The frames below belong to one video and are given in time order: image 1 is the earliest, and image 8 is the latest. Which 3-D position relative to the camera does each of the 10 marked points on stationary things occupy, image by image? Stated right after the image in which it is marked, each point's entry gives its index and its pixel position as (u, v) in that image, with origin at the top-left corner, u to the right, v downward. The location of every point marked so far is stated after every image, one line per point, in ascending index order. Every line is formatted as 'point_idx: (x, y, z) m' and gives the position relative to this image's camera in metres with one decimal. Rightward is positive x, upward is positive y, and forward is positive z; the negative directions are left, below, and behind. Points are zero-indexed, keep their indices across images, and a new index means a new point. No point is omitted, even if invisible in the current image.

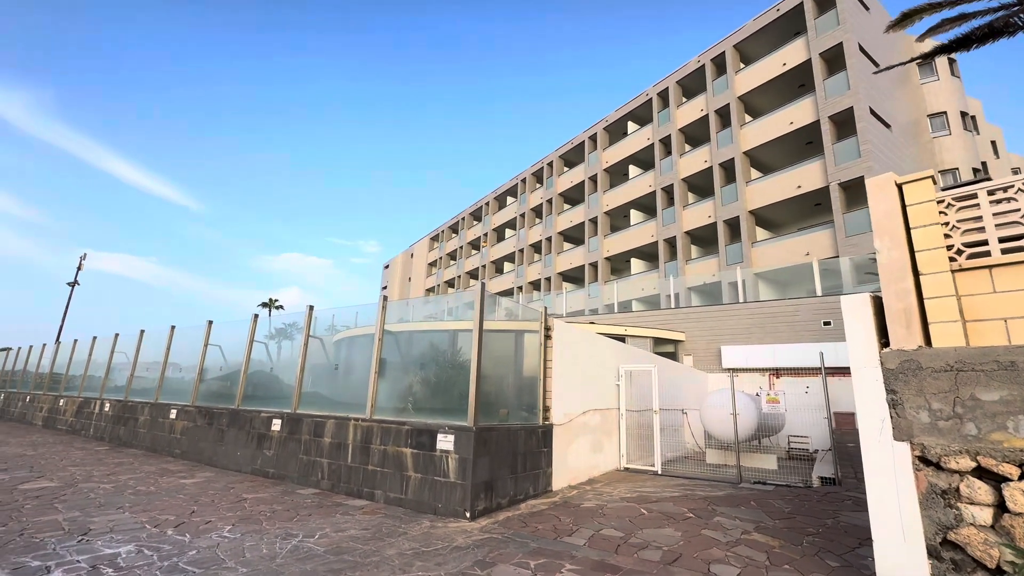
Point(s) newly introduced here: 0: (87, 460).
0: (-8.3, -3.4, +9.1) m
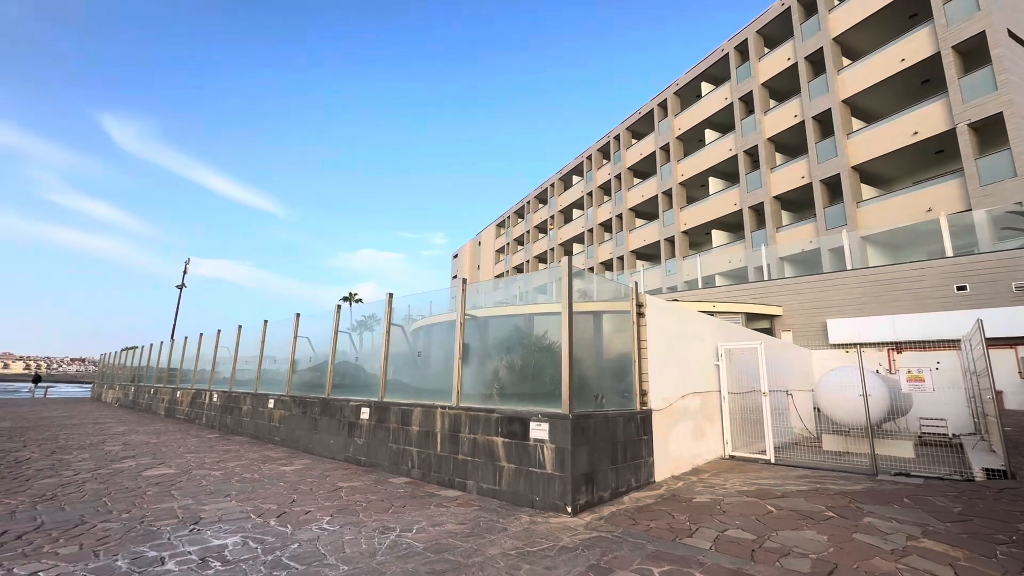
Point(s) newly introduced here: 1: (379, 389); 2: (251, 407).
0: (-6.5, -3.3, +9.7) m
1: (-2.3, -1.7, +7.9) m
2: (-6.4, -2.9, +11.4) m
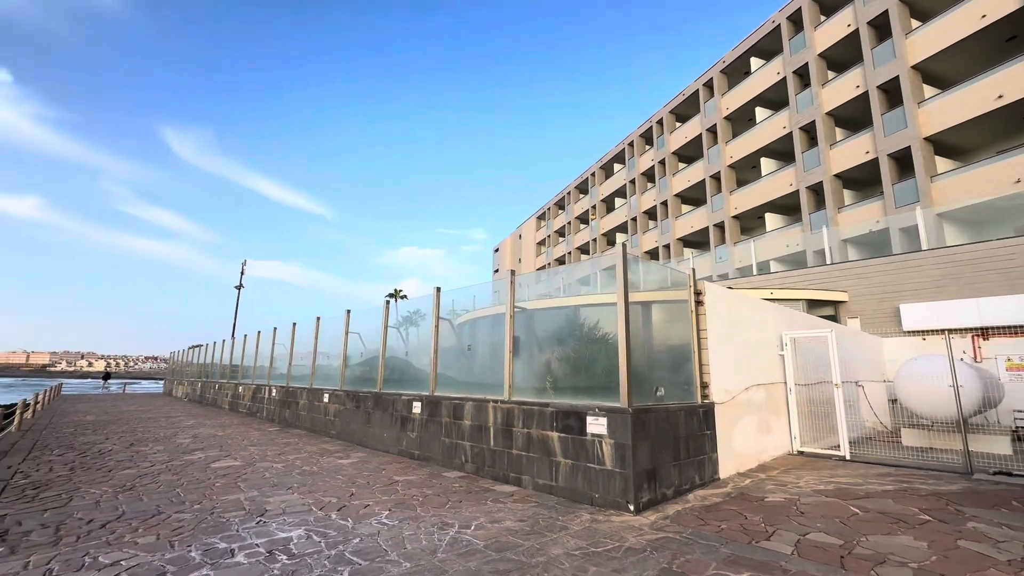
0: (-5.4, -3.3, +10.1) m
1: (-1.4, -1.6, +7.9) m
2: (-5.2, -2.8, +11.8) m
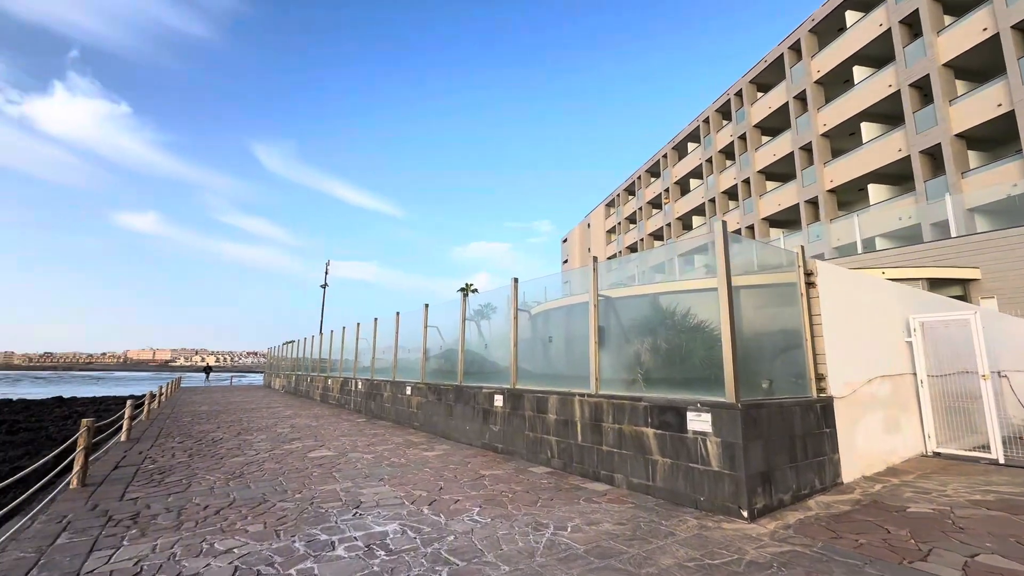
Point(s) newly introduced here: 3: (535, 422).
0: (-3.6, -3.2, +10.6) m
1: (0.0, -1.5, +7.8) m
2: (-3.2, -2.7, +12.2) m
3: (+0.4, -2.0, +6.9) m
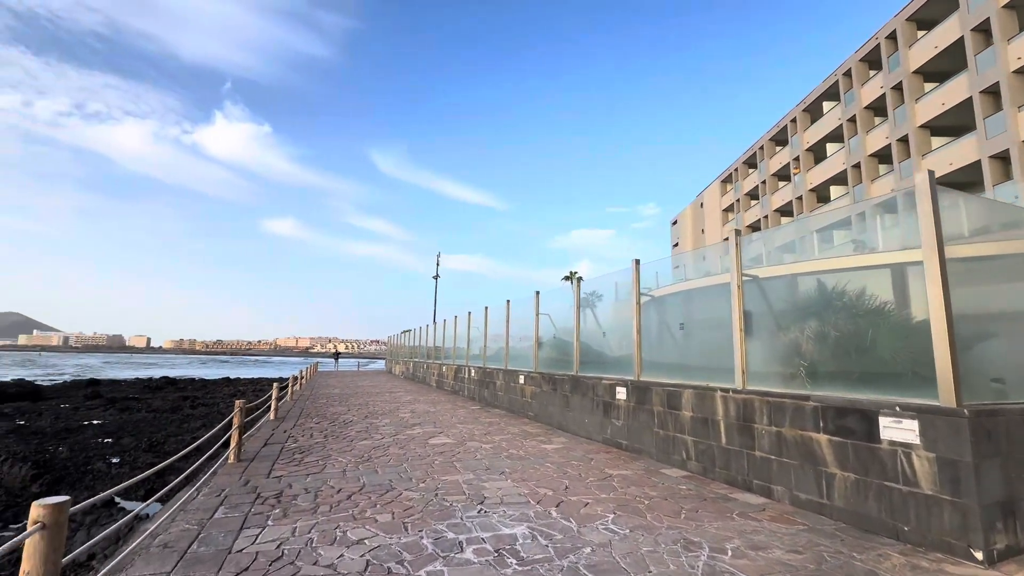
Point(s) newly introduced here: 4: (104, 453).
0: (-1.0, -3.0, +10.6) m
1: (+1.9, -1.2, +7.1) m
2: (-0.2, -2.4, +12.1) m
3: (+2.0, -1.7, +6.1) m
4: (-11.5, -4.6, +13.1) m
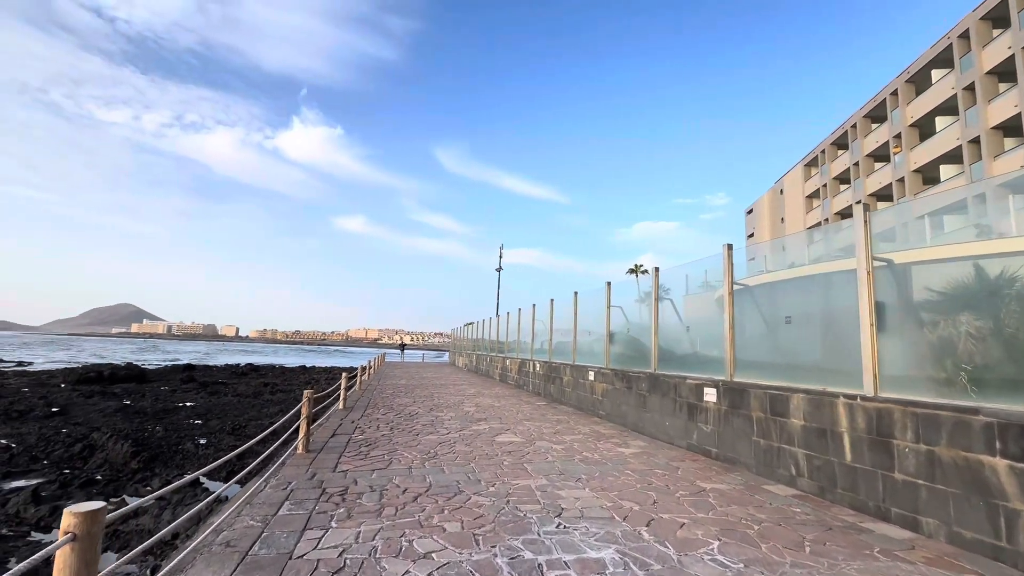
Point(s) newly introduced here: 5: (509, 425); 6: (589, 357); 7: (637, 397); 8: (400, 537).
0: (+0.5, -2.8, +10.2) m
1: (+2.9, -1.0, +6.3) m
2: (+1.5, -2.2, +11.5) m
3: (+2.9, -1.6, +5.3) m
4: (-9.6, -4.4, +14.0) m
5: (-0.1, -2.6, +8.8) m
6: (+1.8, -1.6, +10.8) m
7: (+2.2, -1.9, +8.3) m
8: (-0.9, -1.9, +3.5) m
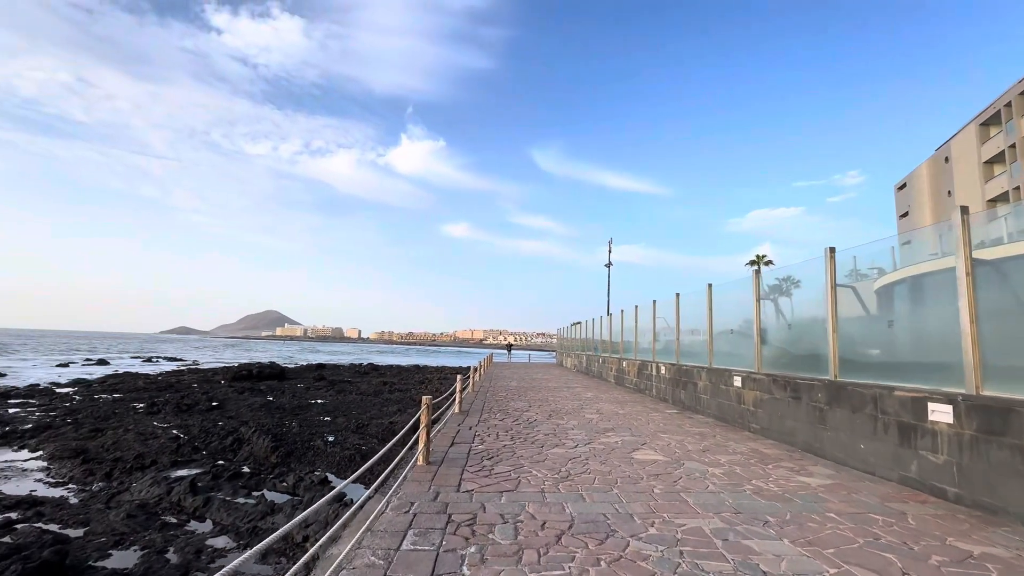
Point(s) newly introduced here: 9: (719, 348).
0: (+3.0, -2.6, +8.9) m
1: (+4.4, -0.8, +4.6) m
2: (+4.2, -2.0, +10.0) m
3: (+4.3, -1.4, +3.6) m
4: (-6.0, -4.5, +14.8) m
5: (+2.1, -2.4, +7.6) m
6: (+4.4, -1.4, +9.2) m
7: (+4.2, -1.7, +6.6) m
8: (+0.2, -1.8, +2.7) m
9: (+4.4, -1.2, +9.8) m
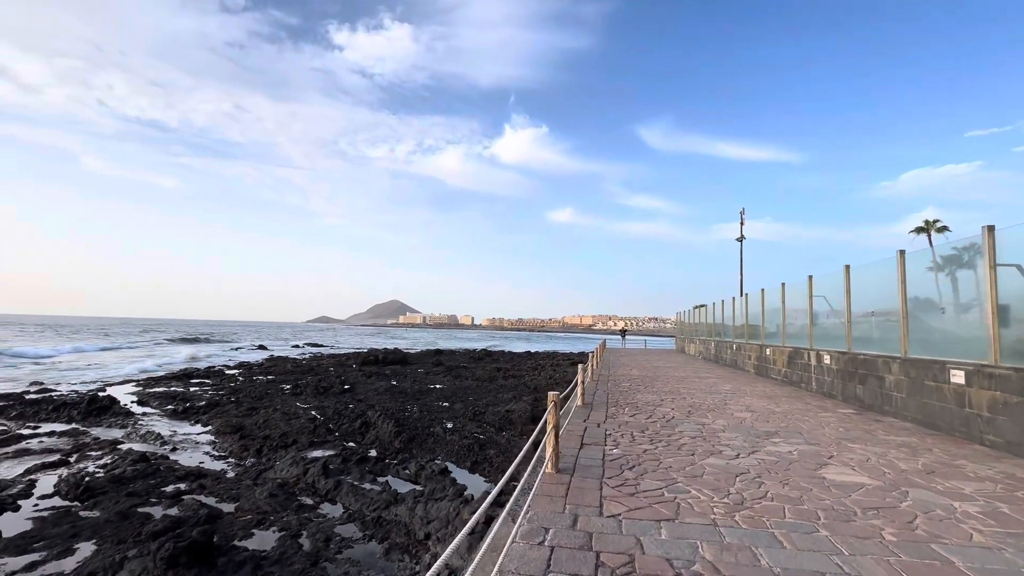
0: (+5.1, -2.1, +7.0) m
1: (+5.5, -0.5, +2.4) m
2: (+6.5, -1.5, +7.8) m
3: (+5.2, -1.0, +1.5) m
4: (-2.2, -4.1, +14.8) m
5: (+4.0, -2.0, +5.9) m
6: (+6.5, -0.9, +7.0) m
7: (+5.8, -1.3, +4.5) m
8: (+1.0, -1.6, +1.6) m
9: (+6.6, -0.7, +7.6) m
